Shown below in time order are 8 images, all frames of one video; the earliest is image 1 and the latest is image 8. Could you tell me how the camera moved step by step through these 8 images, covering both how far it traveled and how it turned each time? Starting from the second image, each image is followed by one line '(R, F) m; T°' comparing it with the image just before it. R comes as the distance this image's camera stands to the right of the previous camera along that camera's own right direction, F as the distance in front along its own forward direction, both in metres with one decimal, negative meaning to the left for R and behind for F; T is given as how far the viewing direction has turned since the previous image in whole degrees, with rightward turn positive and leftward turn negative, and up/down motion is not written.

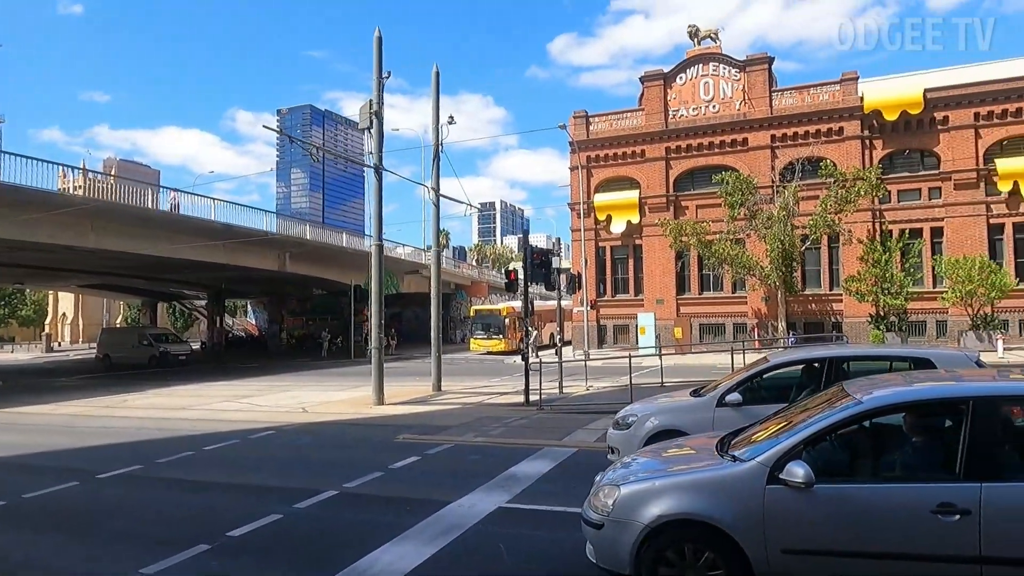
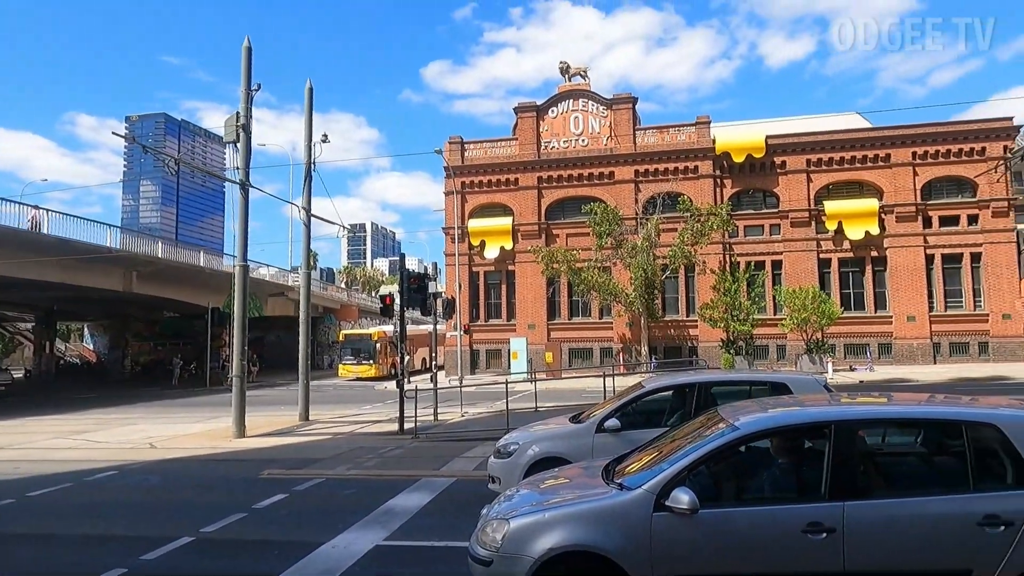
(-0.1, +0.1) m; +11°
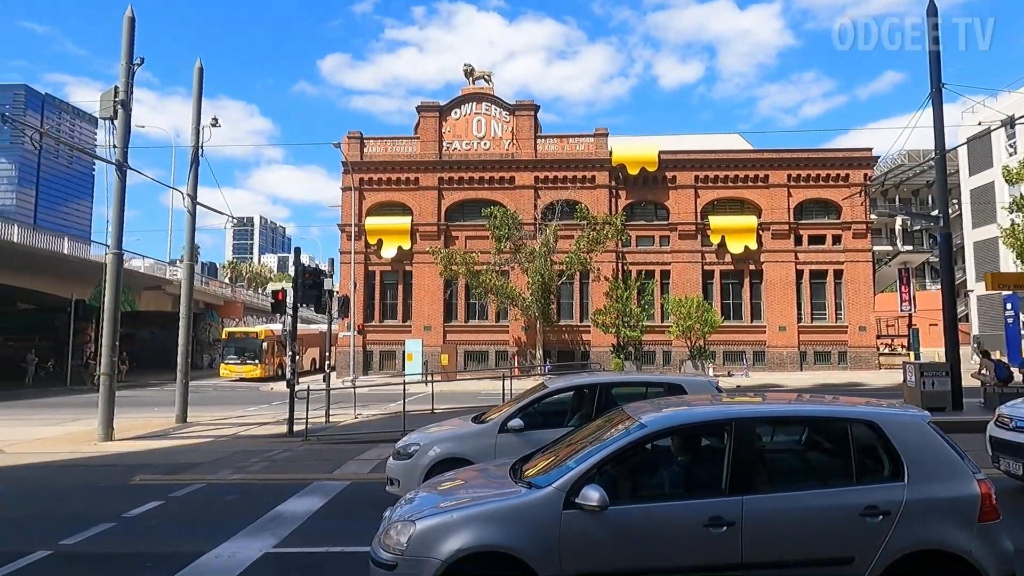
(-0.1, +0.1) m; +9°
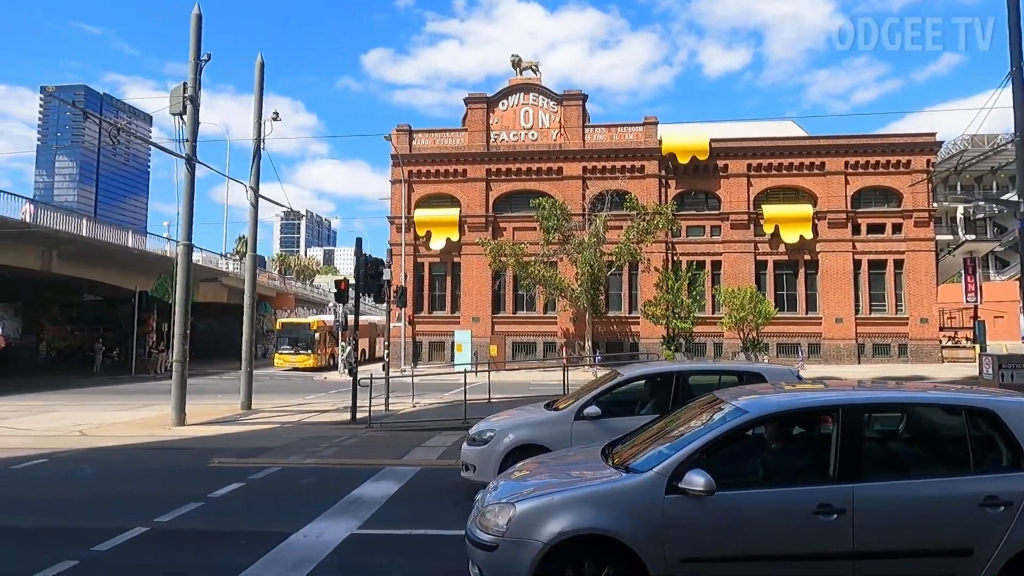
(-0.4, 0.0) m; -4°
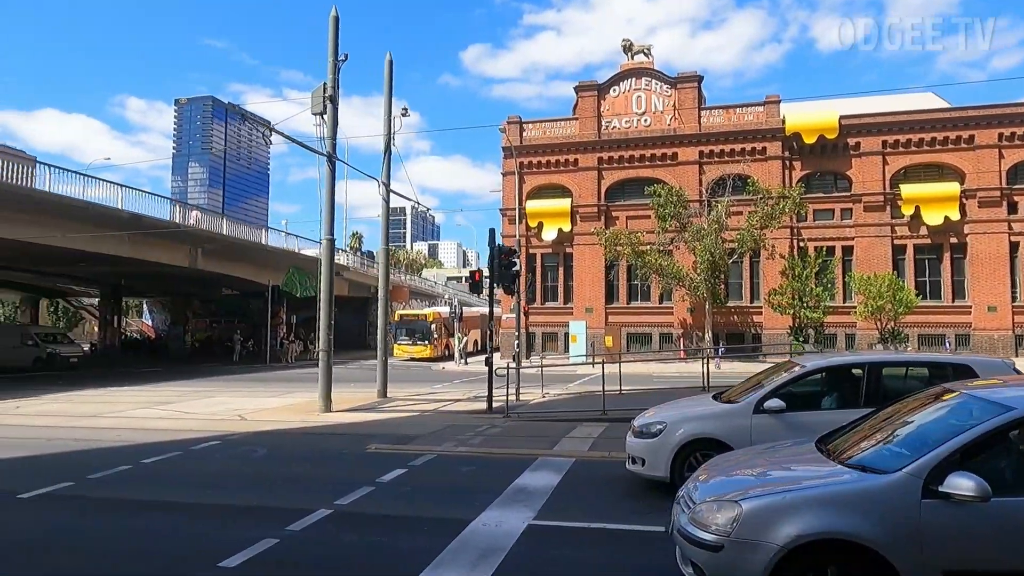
(-0.7, +0.1) m; -9°
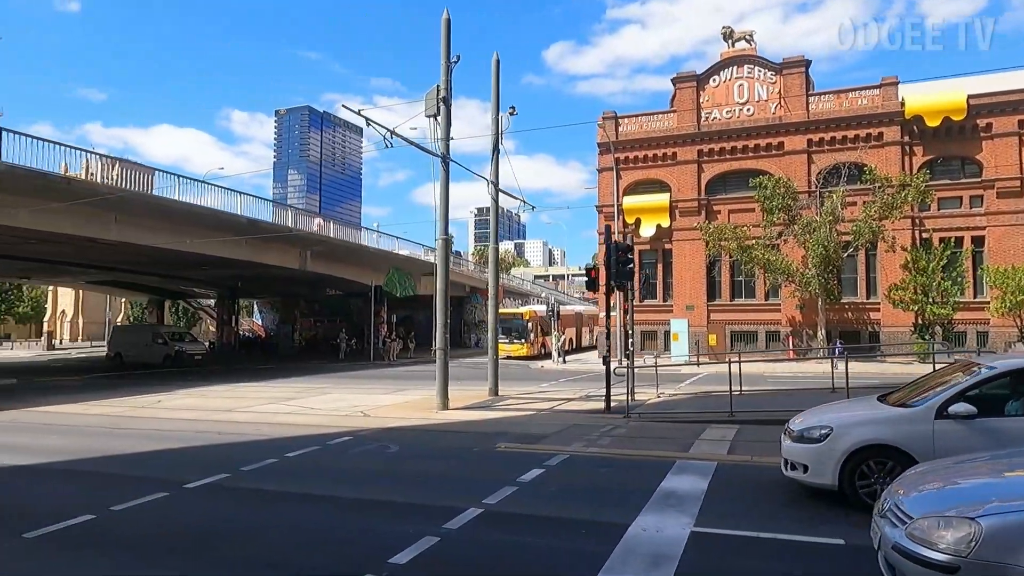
(-0.6, +0.1) m; -7°
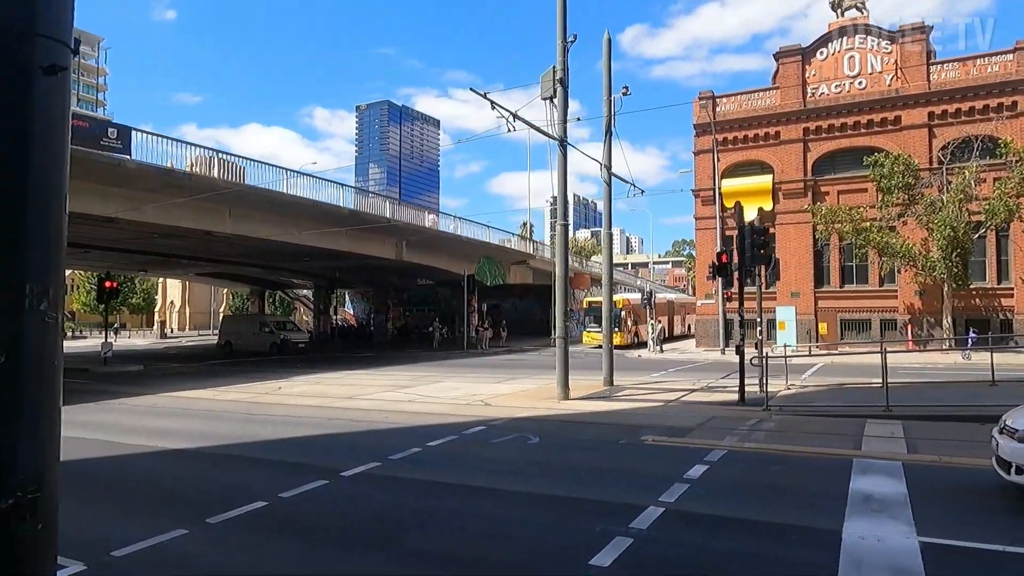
(-1.0, +0.3) m; -6°
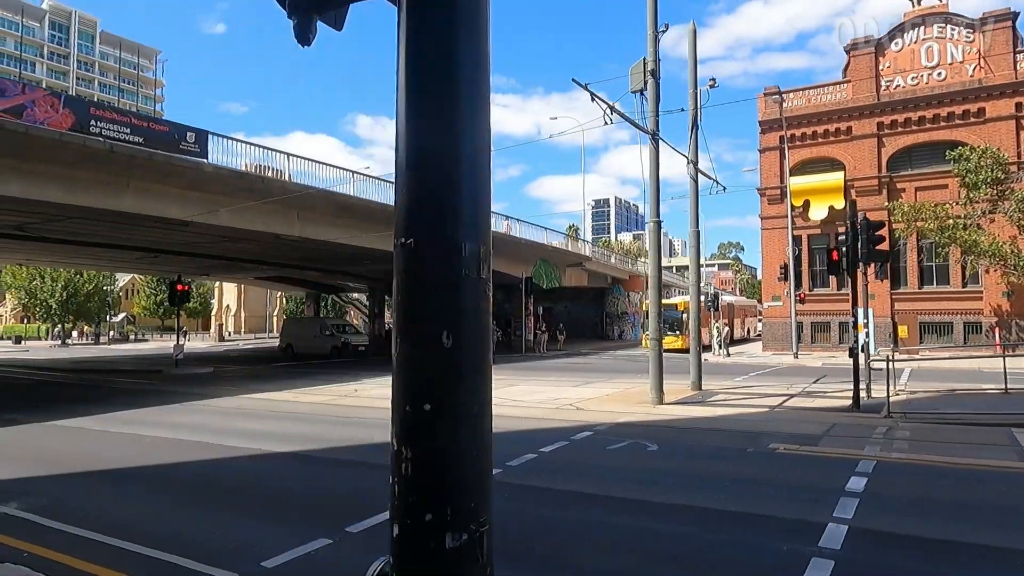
(-1.0, +0.4) m; -3°
